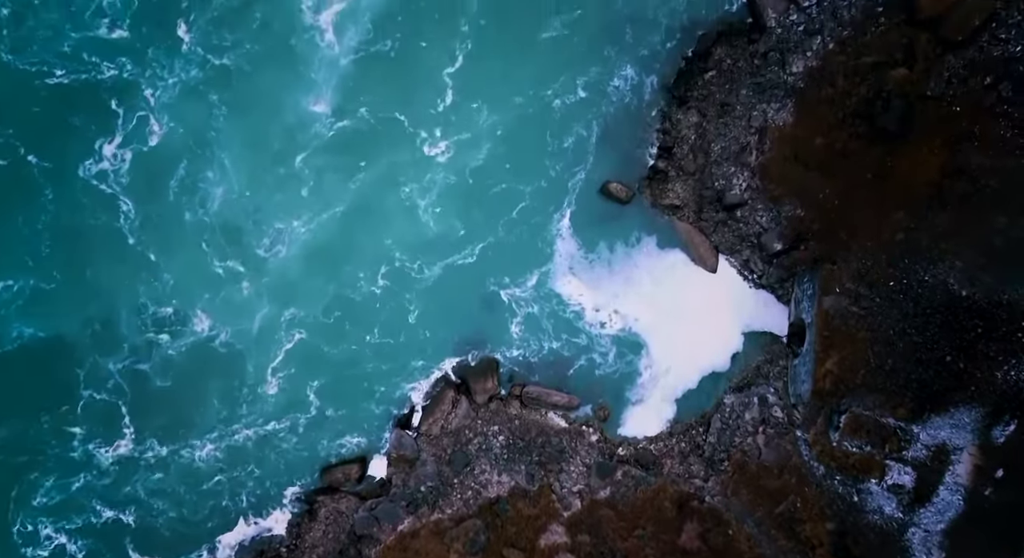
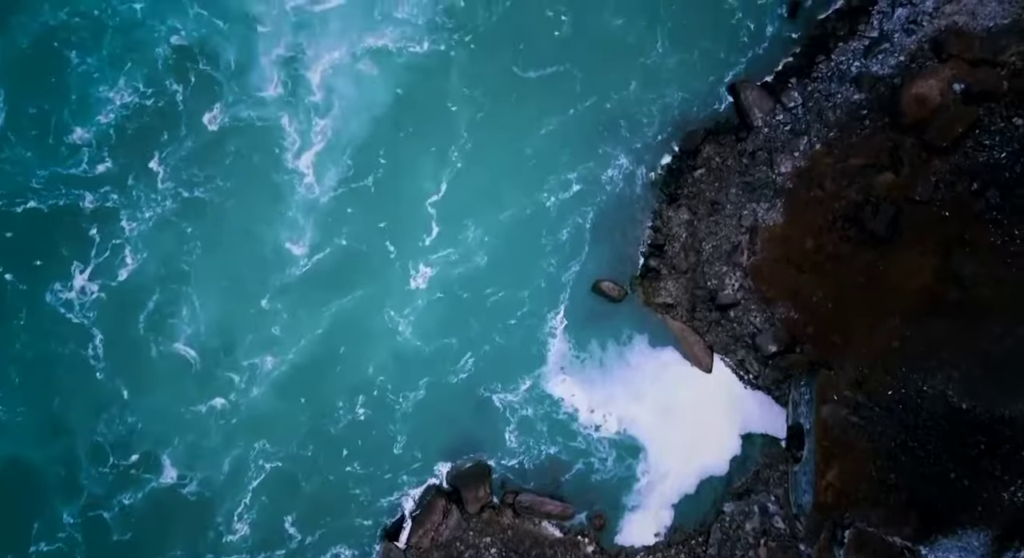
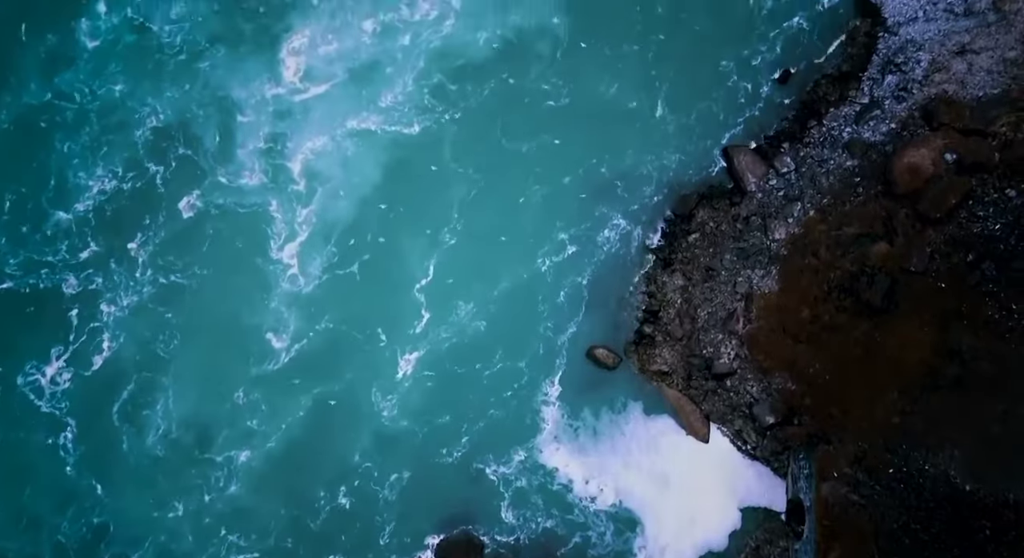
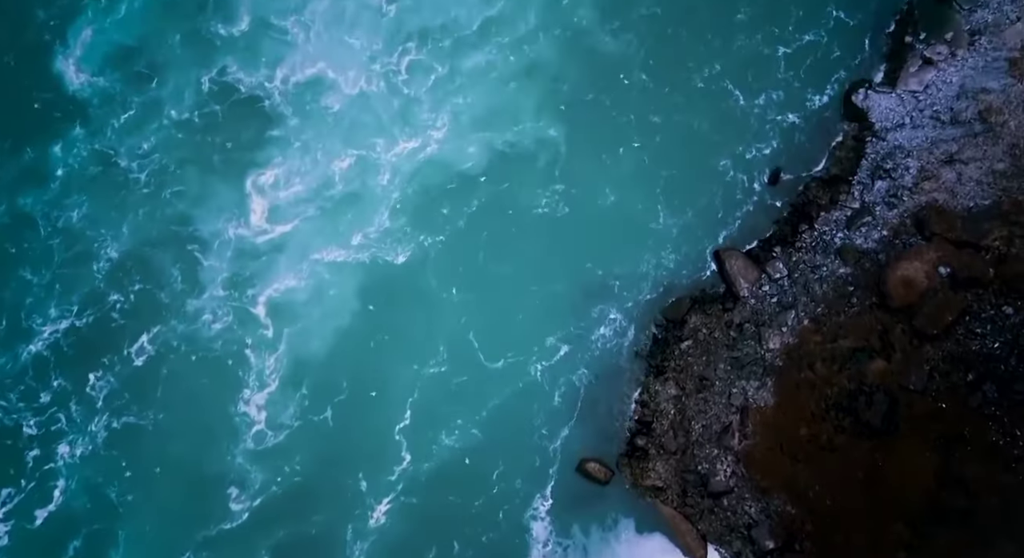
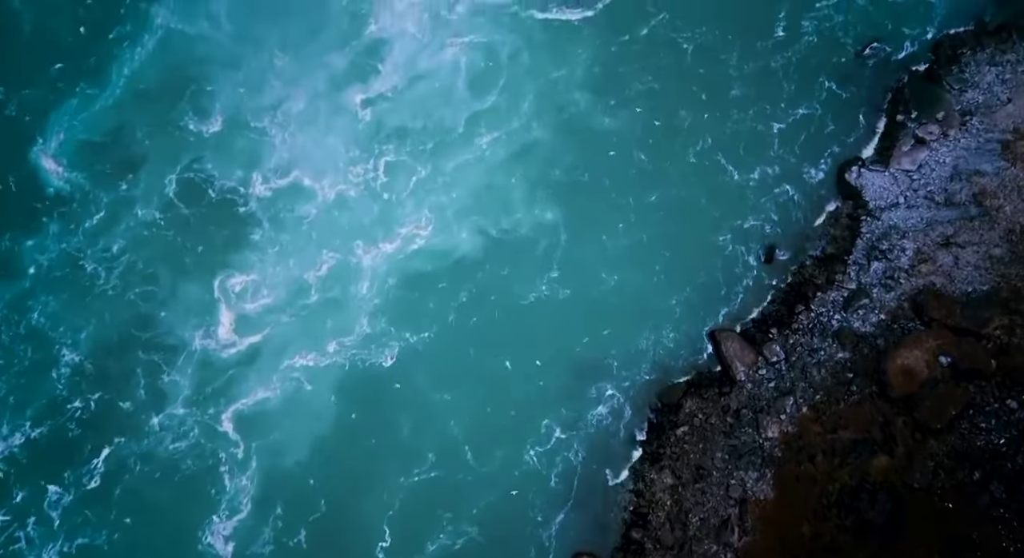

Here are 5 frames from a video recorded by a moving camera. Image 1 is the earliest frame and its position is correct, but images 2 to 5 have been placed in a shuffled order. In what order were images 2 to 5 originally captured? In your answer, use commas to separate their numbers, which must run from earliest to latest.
2, 3, 4, 5
